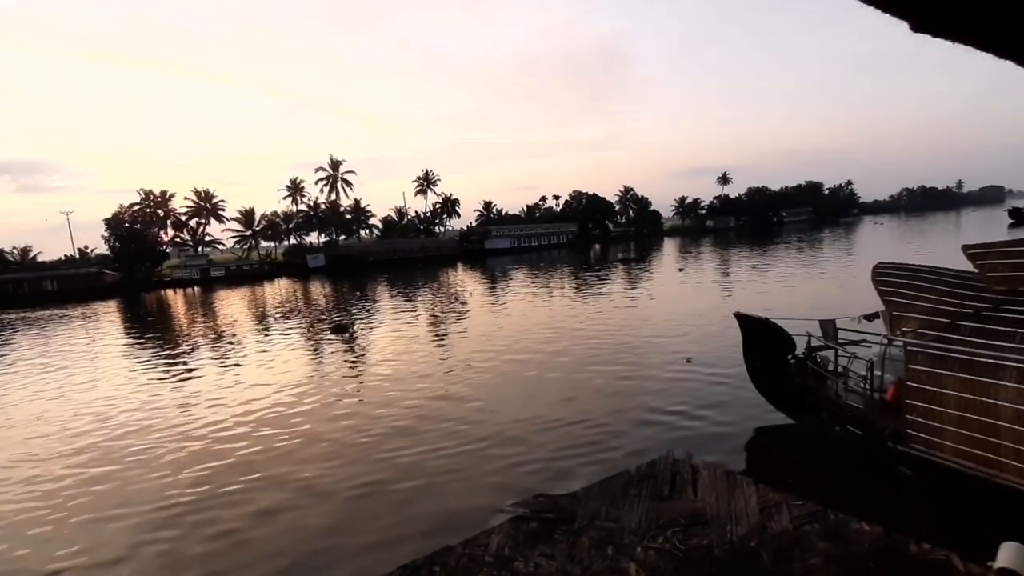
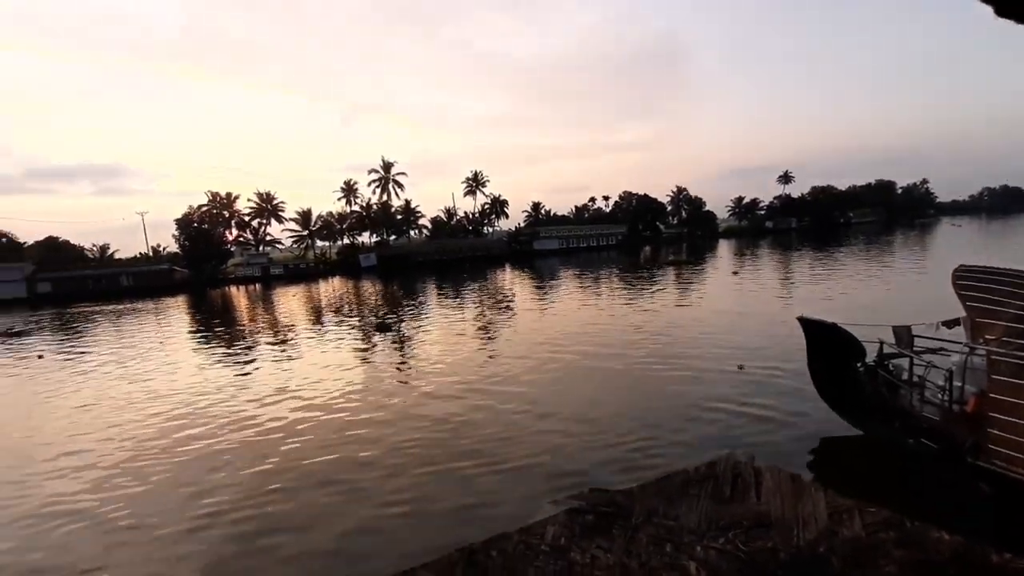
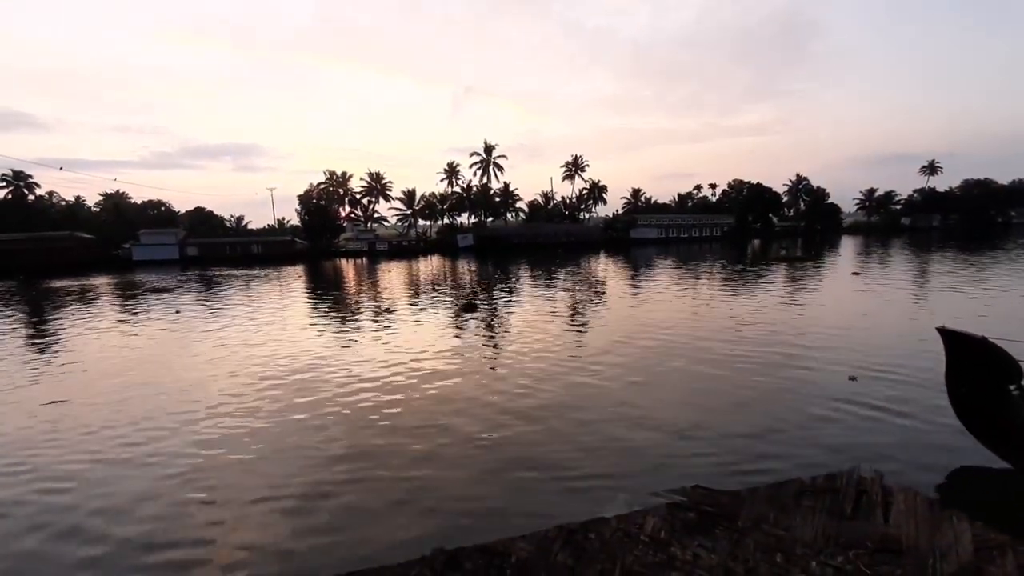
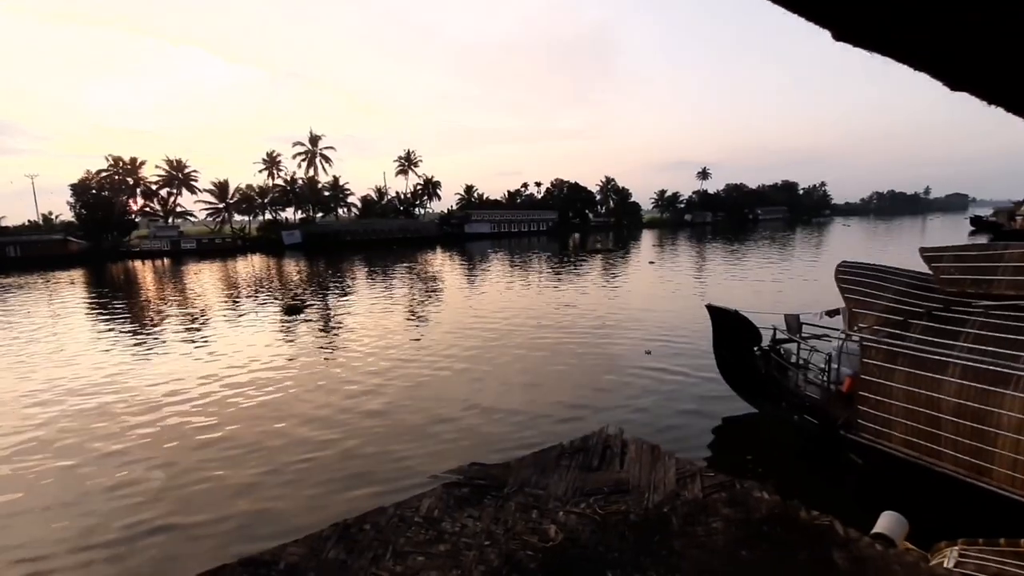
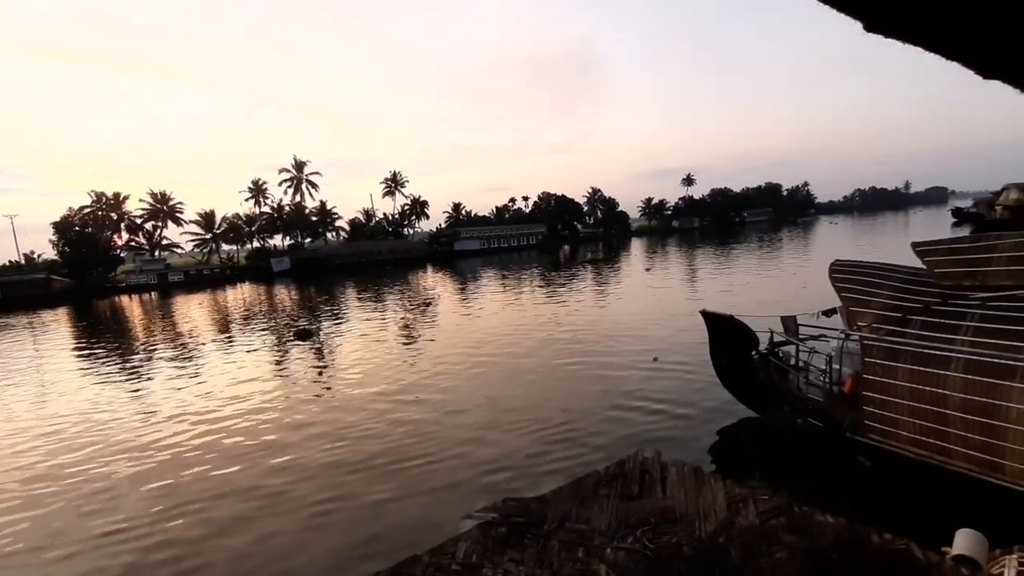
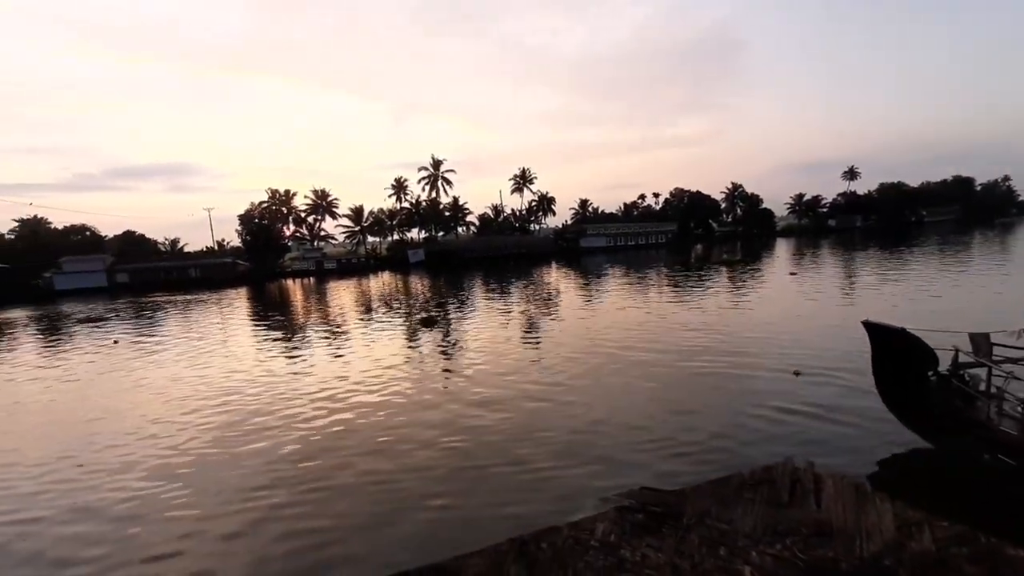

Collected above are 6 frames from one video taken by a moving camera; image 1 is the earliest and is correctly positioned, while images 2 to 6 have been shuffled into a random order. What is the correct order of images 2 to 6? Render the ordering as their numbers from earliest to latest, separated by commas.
5, 2, 6, 3, 4
